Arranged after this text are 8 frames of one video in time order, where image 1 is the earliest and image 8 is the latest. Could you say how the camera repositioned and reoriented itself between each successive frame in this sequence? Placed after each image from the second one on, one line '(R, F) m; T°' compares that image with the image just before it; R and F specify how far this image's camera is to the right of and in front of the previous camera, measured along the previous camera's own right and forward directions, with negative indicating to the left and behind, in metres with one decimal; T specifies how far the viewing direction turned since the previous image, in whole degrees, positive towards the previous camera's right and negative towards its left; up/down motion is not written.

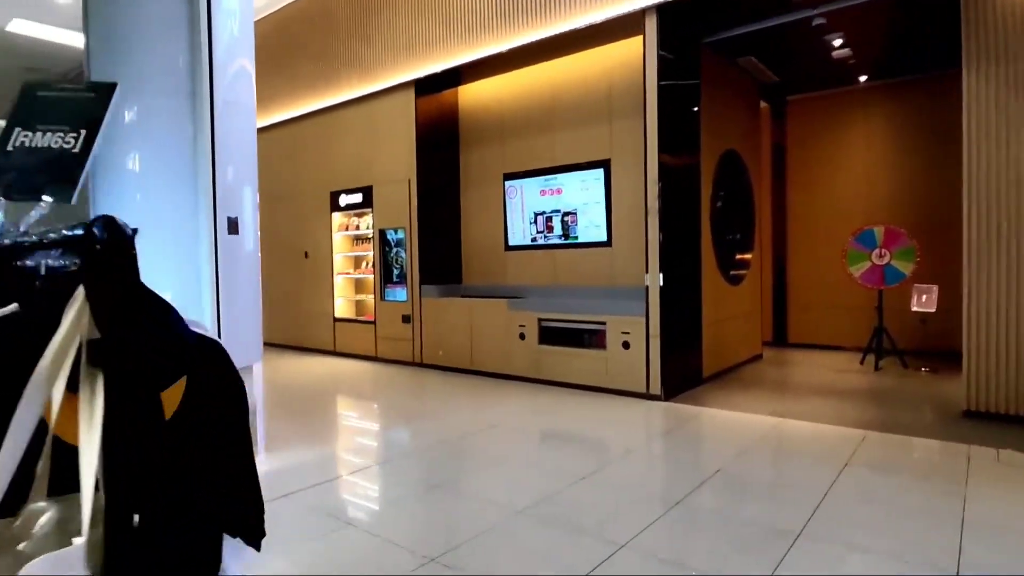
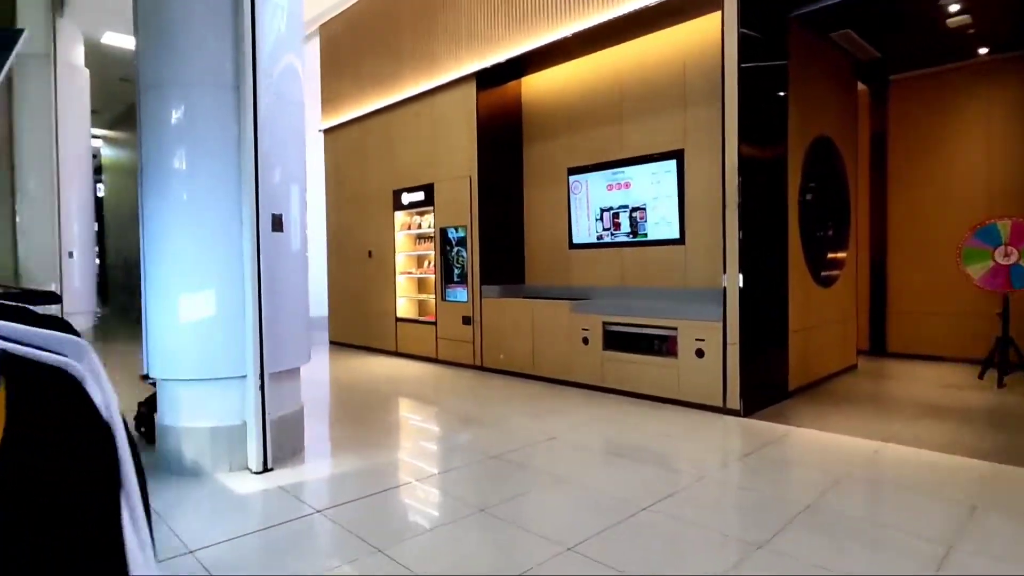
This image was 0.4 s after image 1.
(+0.1, +0.3) m; -7°
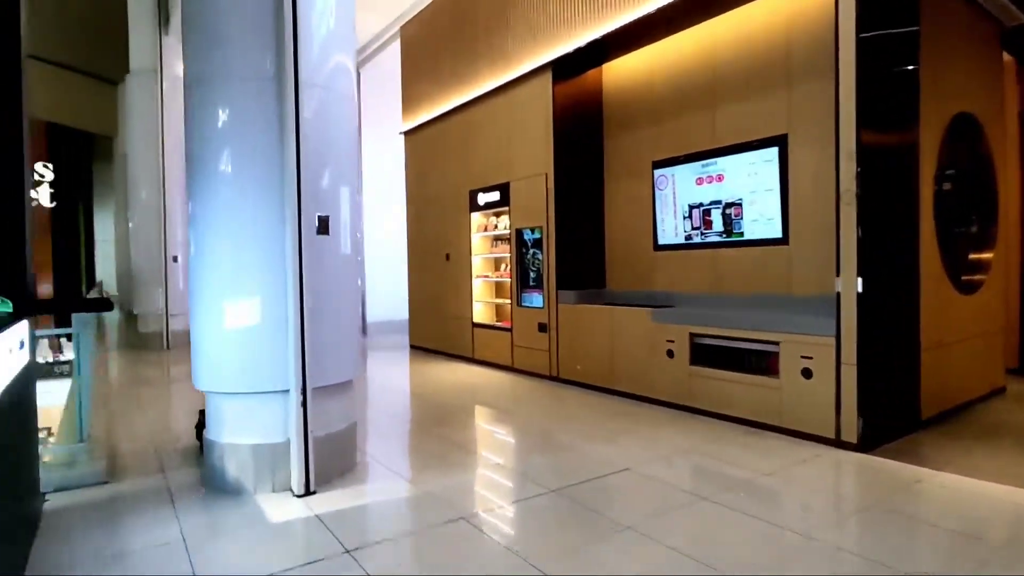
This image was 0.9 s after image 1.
(+0.1, +0.4) m; -9°
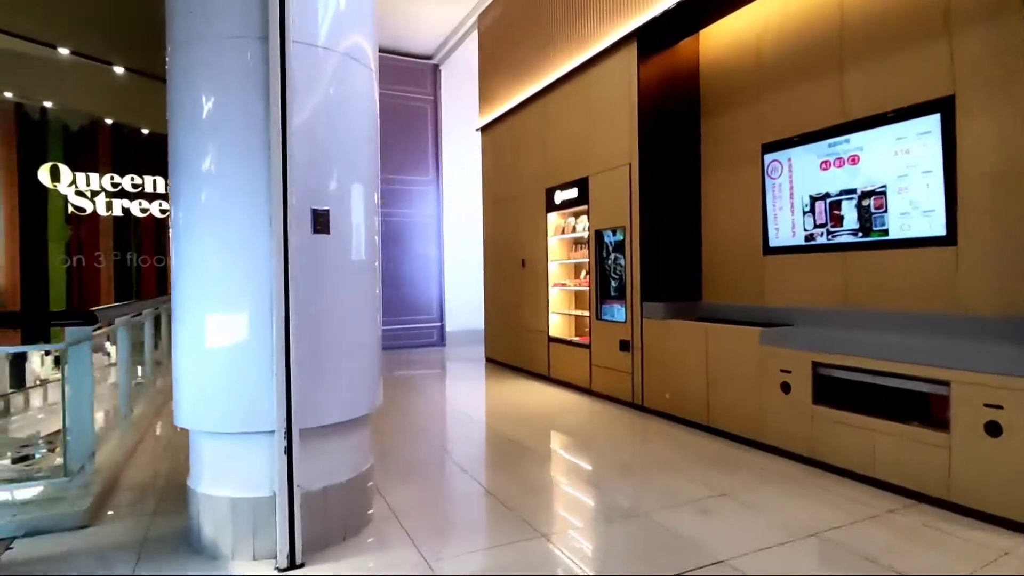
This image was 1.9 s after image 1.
(+0.2, +0.8) m; -9°
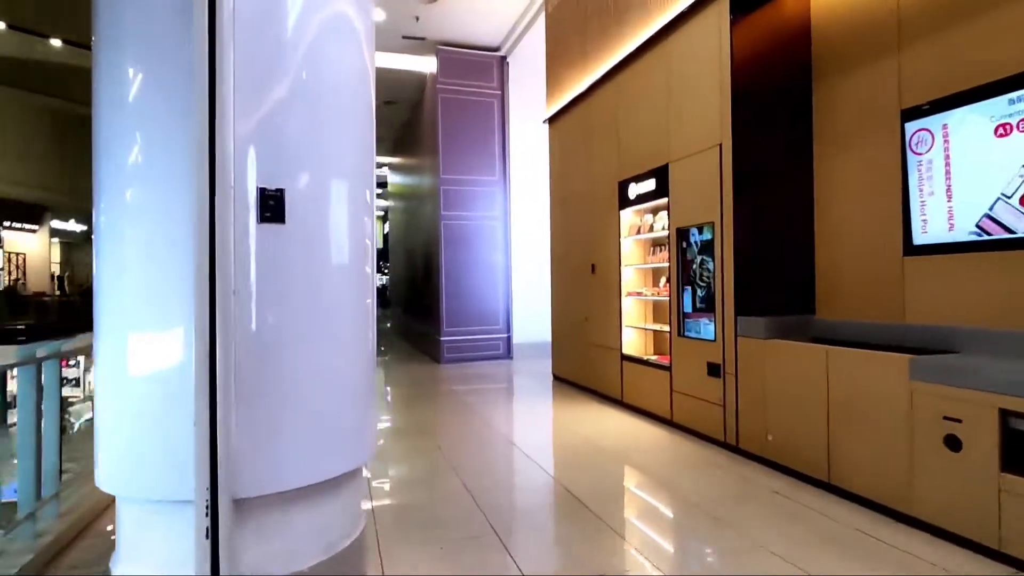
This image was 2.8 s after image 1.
(+0.1, +0.8) m; -8°
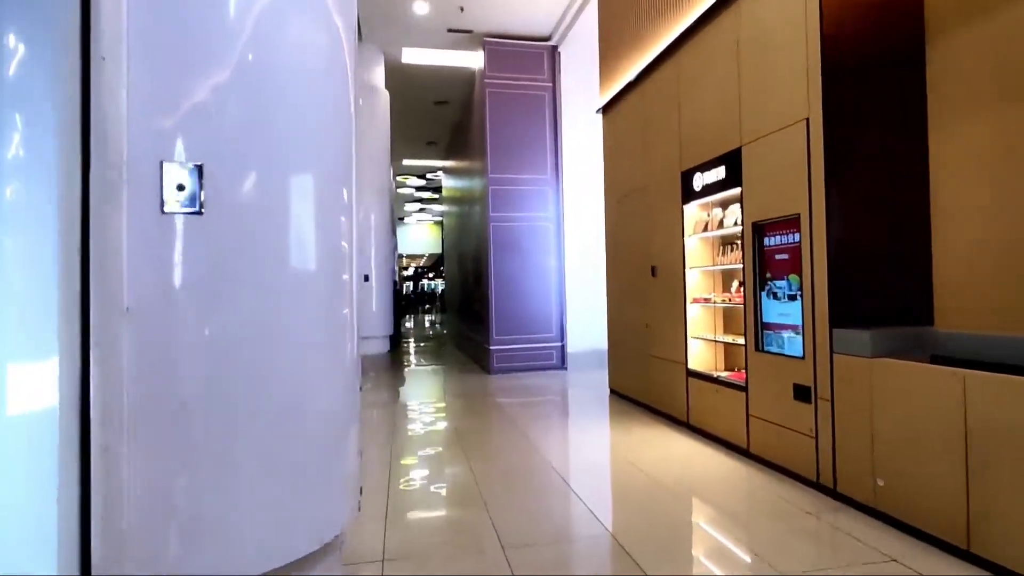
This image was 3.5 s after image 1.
(+0.1, +0.6) m; -6°
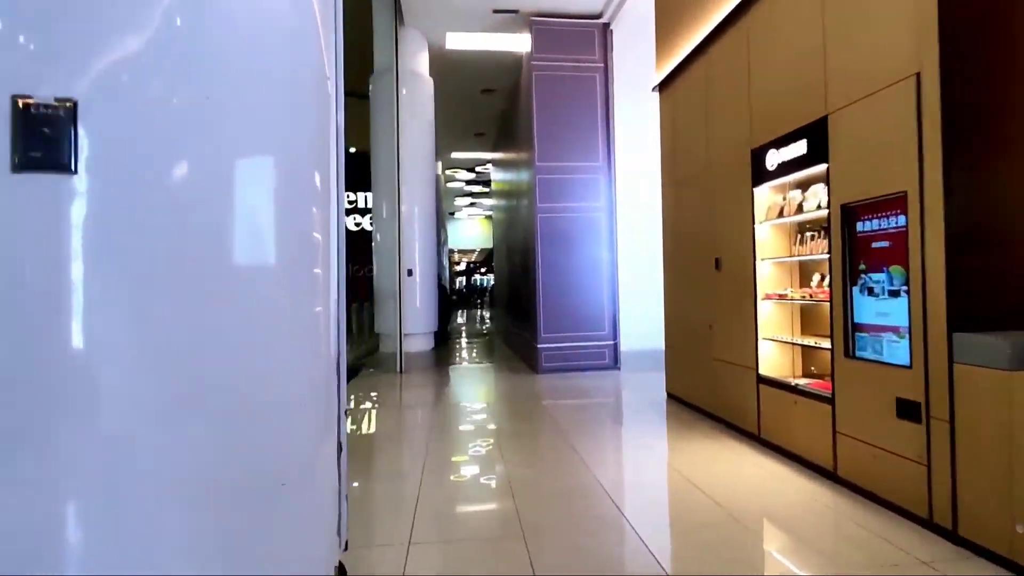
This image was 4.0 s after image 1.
(0.0, +0.4) m; -5°
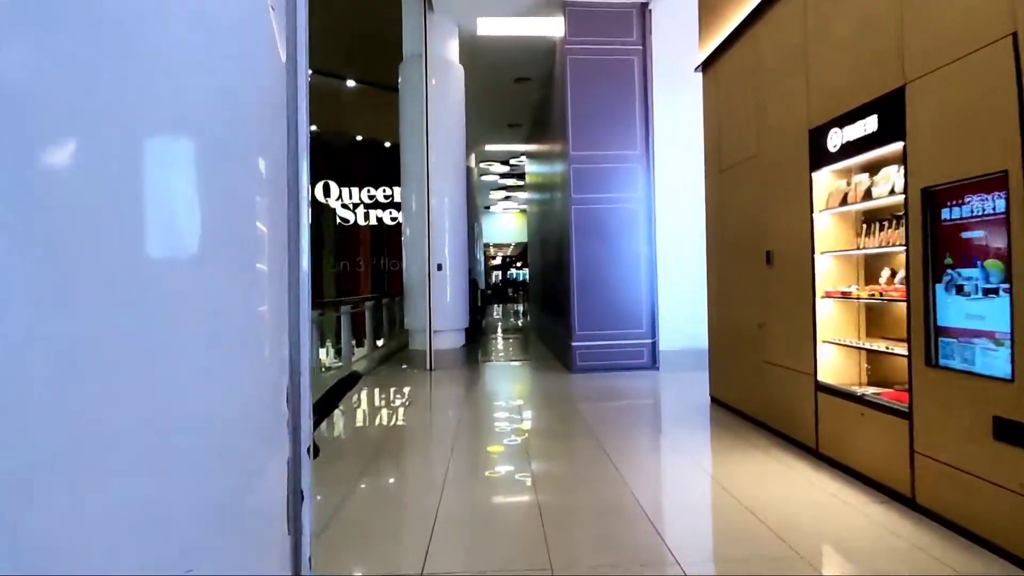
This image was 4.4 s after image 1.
(0.0, +0.3) m; -3°
